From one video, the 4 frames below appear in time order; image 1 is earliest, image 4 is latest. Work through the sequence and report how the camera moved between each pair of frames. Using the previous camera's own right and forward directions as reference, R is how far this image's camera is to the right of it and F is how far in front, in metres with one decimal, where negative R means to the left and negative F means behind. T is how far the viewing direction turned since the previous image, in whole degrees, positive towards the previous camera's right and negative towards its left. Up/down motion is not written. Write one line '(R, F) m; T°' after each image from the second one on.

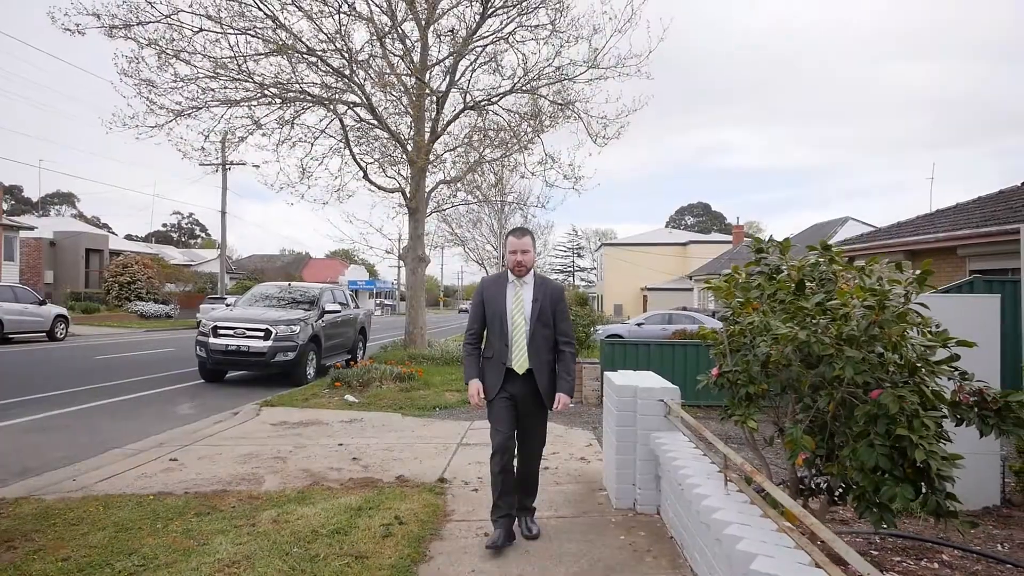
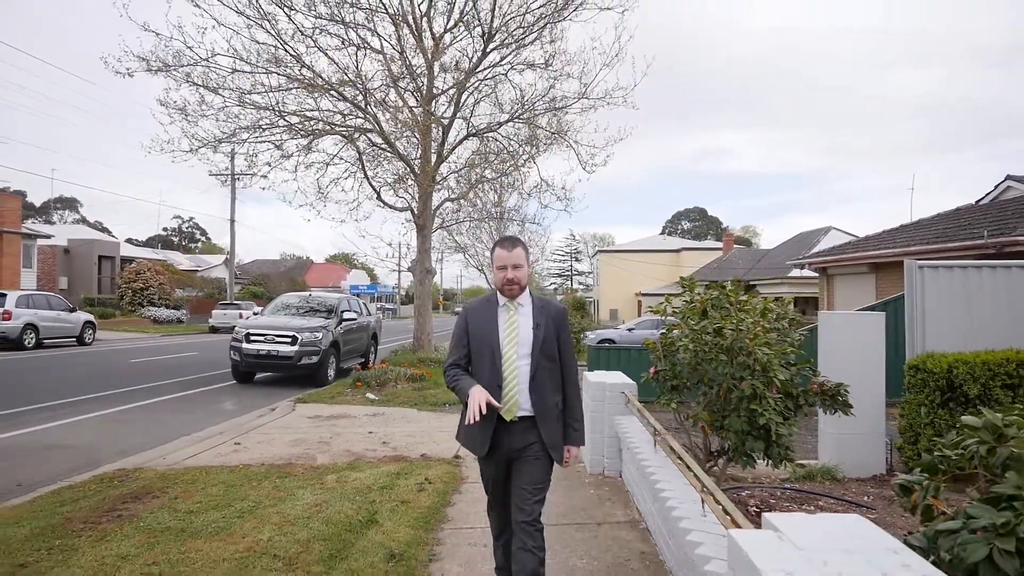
(0.0, -1.4) m; 0°
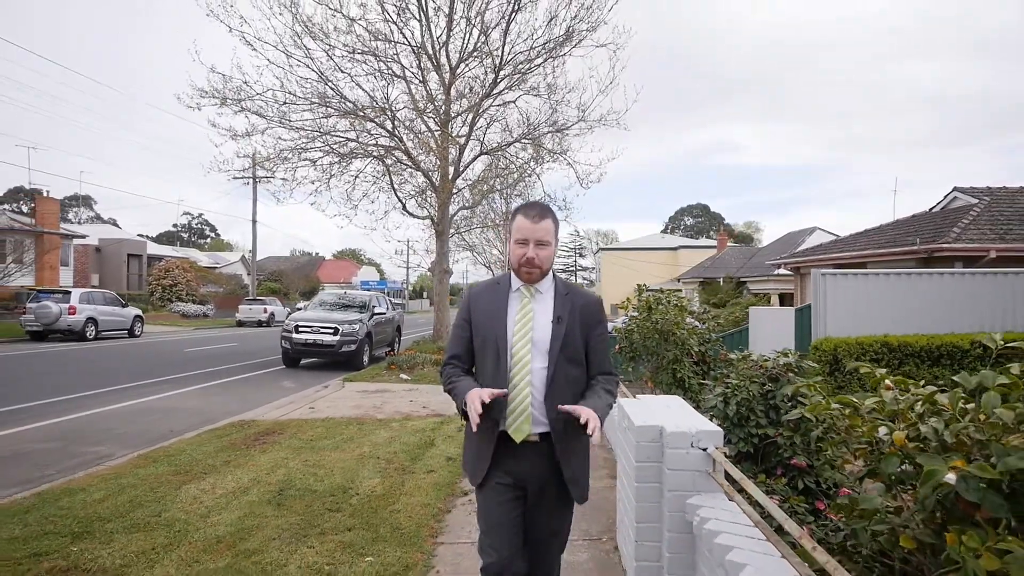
(-0.1, -2.3) m; 0°
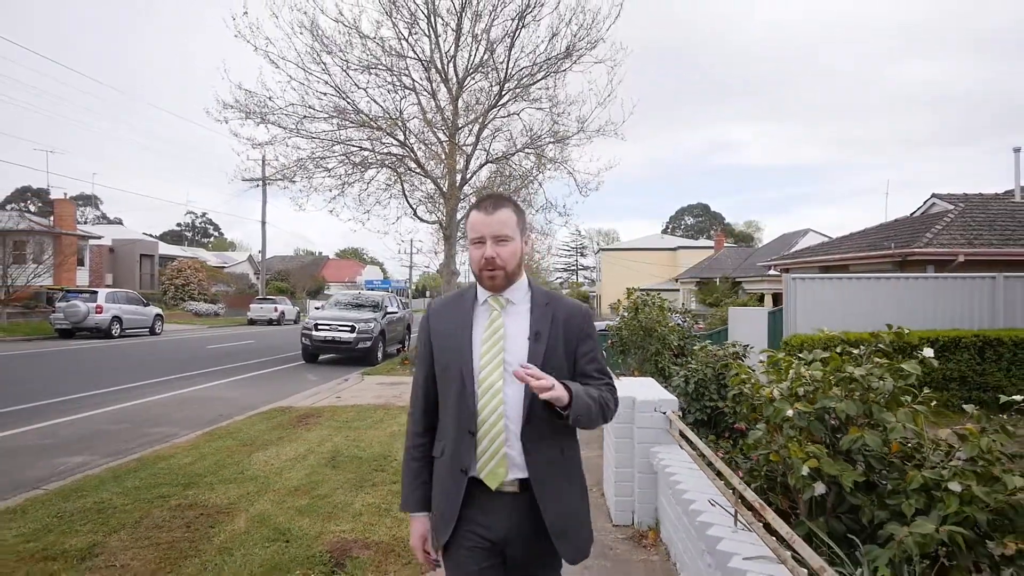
(-0.1, -1.1) m; 0°
